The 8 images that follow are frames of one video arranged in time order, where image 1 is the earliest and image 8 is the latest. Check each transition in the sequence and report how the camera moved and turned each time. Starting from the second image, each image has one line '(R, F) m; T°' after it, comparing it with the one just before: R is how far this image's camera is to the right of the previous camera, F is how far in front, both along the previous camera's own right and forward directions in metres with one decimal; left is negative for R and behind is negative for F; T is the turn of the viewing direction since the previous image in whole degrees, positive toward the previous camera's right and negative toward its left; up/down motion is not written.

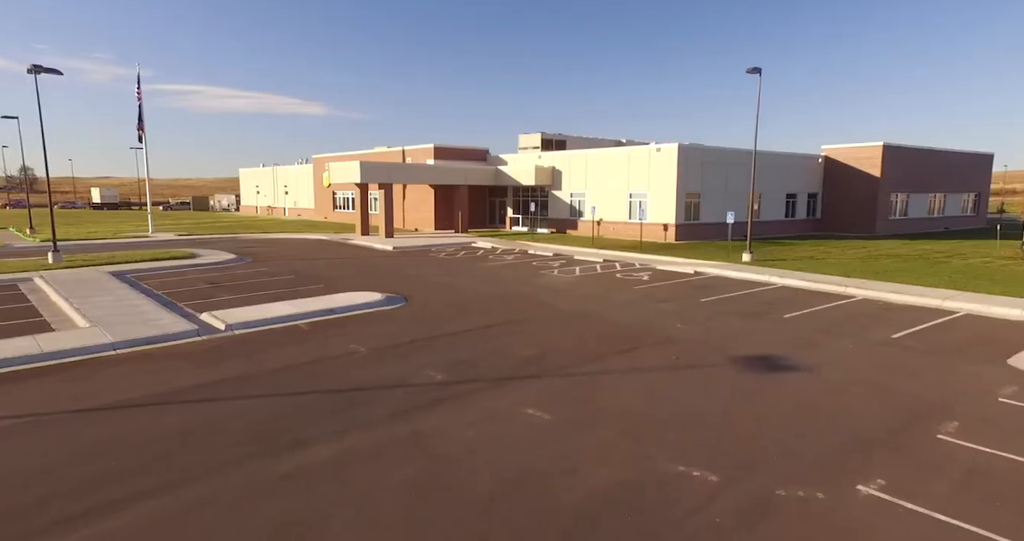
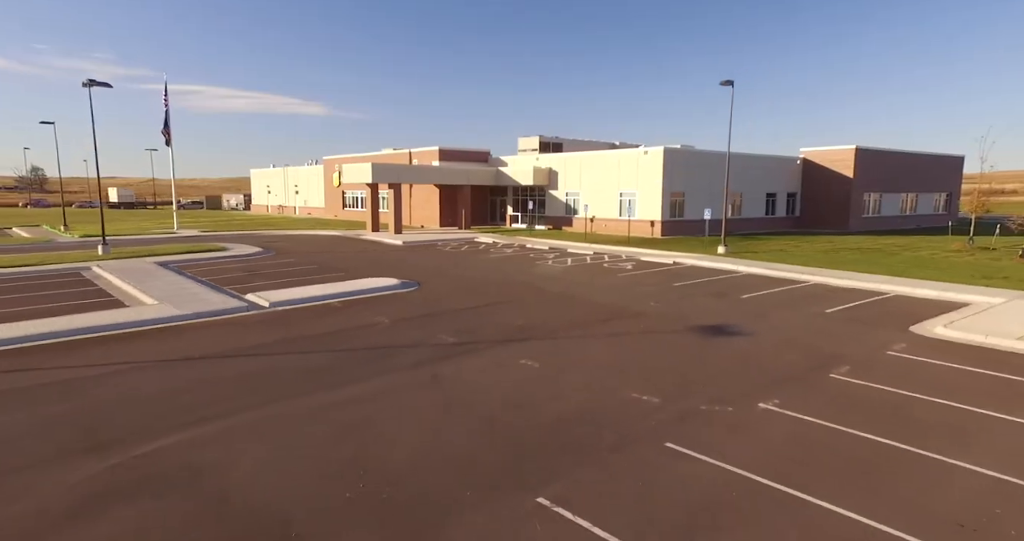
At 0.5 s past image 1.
(+0.1, -2.5) m; 0°
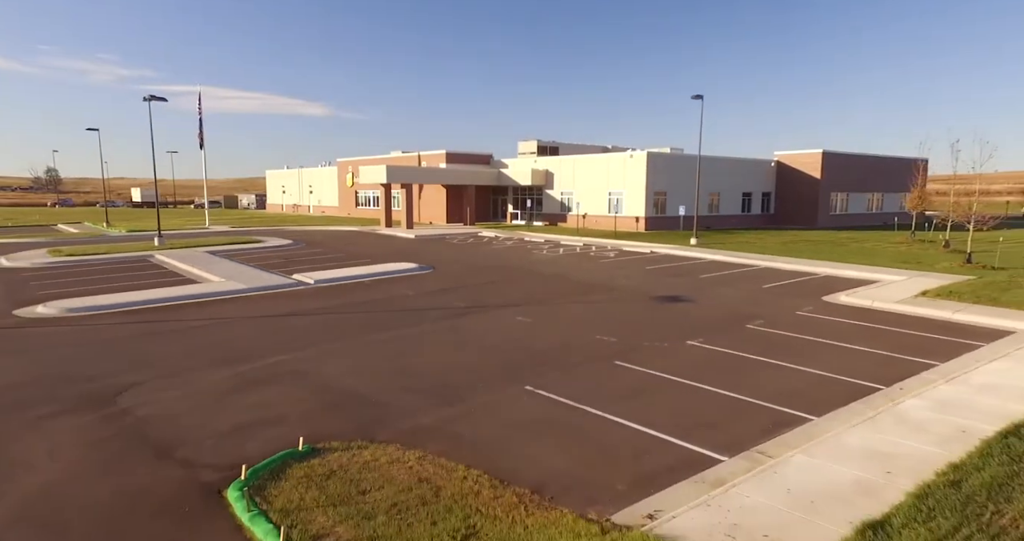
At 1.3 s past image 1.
(+0.1, -3.7) m; 0°
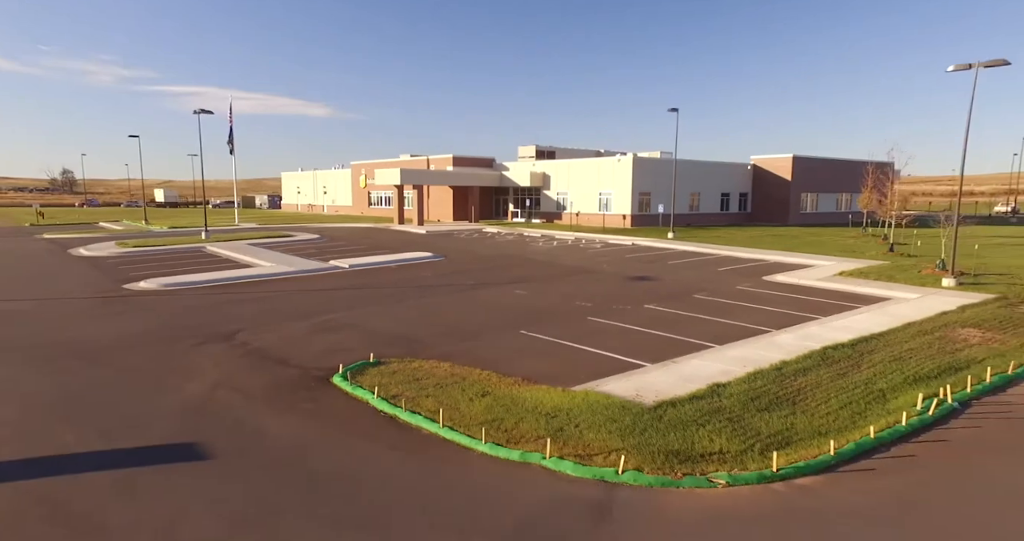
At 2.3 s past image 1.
(0.0, -4.0) m; 0°
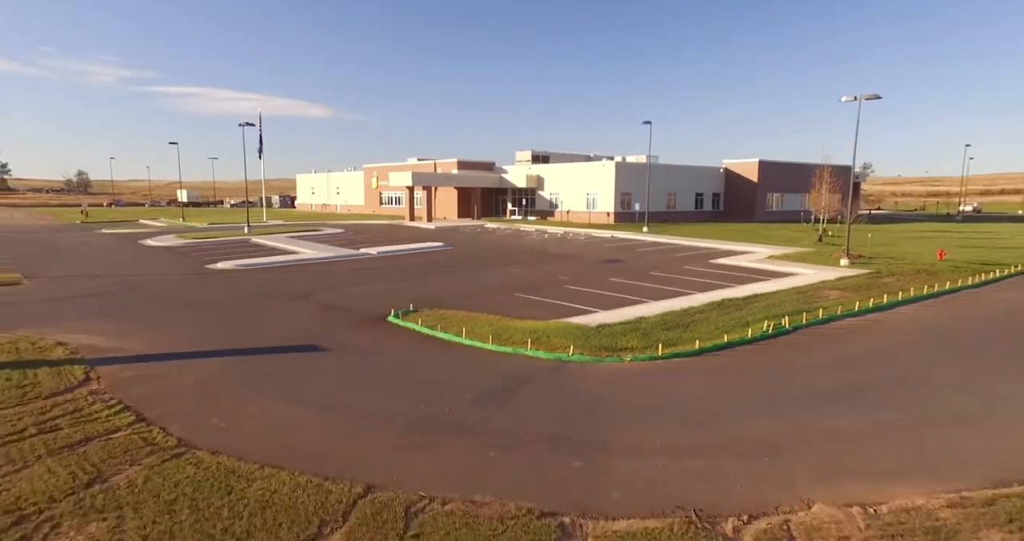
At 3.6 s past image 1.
(+0.1, -5.2) m; 0°
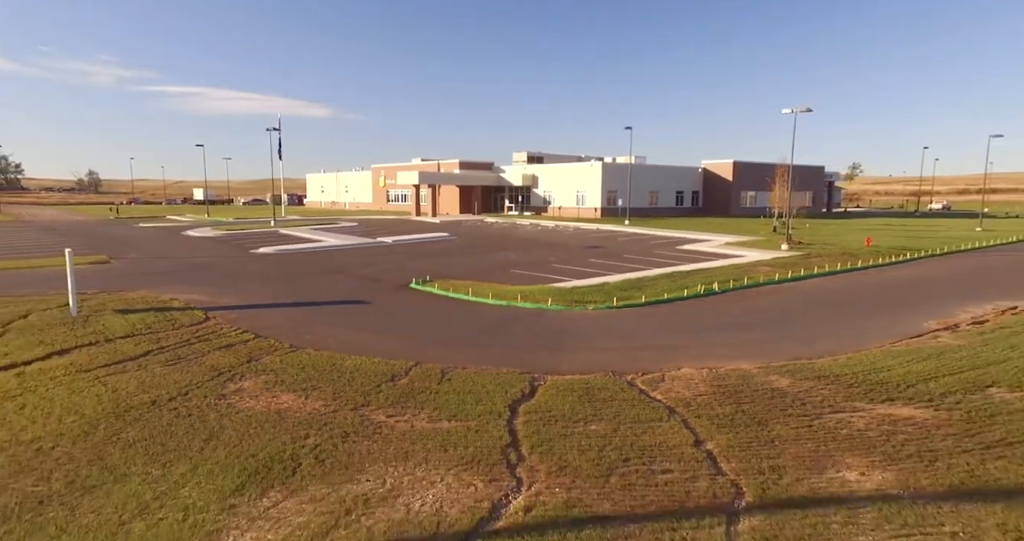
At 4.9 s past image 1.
(+0.1, -4.5) m; 0°
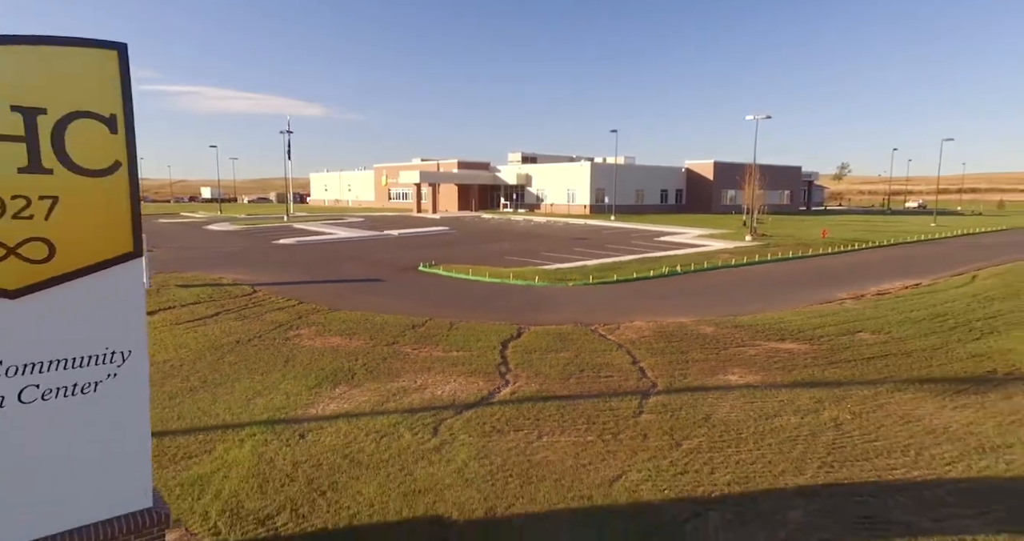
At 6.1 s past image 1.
(+0.1, -3.3) m; 0°
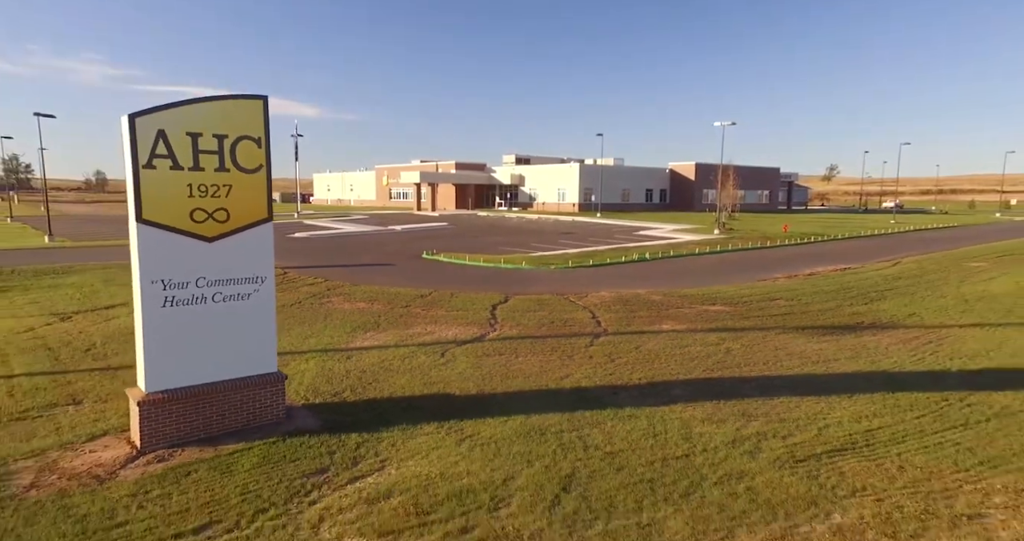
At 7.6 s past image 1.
(+0.2, -3.3) m; 0°
